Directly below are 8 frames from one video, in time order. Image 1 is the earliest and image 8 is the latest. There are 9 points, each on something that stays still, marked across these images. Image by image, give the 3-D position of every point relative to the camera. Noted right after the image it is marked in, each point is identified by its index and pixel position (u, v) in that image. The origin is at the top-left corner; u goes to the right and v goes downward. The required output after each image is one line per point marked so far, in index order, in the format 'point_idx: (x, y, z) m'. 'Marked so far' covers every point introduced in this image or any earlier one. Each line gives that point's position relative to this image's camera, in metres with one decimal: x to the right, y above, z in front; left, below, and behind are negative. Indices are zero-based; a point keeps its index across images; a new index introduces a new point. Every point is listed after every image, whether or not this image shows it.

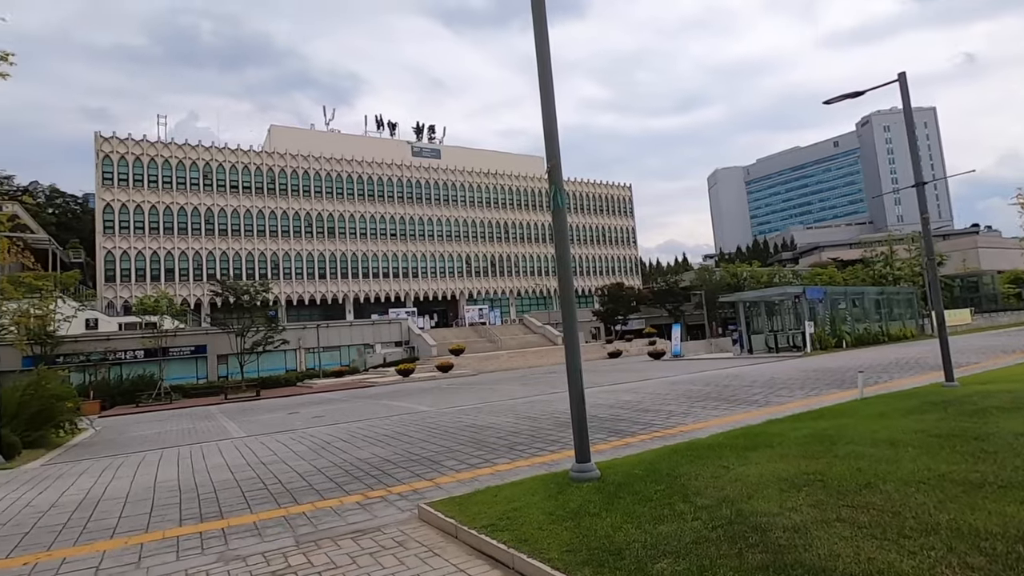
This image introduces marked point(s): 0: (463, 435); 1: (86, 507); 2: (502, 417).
0: (-1.1, -3.3, +12.4) m
1: (-6.2, -3.2, +8.2) m
2: (-0.2, -3.4, +14.7) m
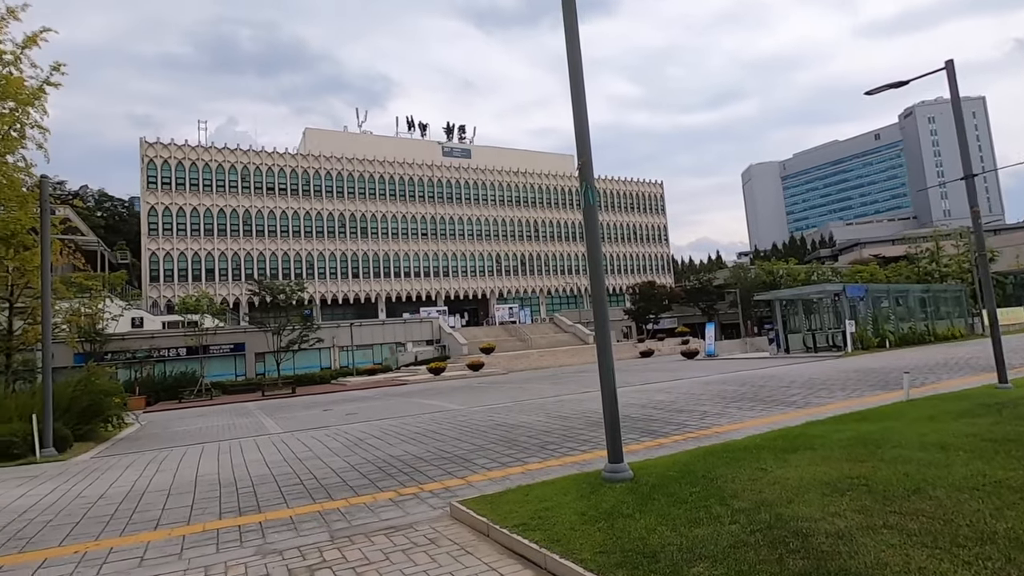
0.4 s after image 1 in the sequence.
0: (-0.4, -3.2, +12.4) m
1: (-5.7, -3.2, +8.5) m
2: (+0.6, -3.4, +14.7) m
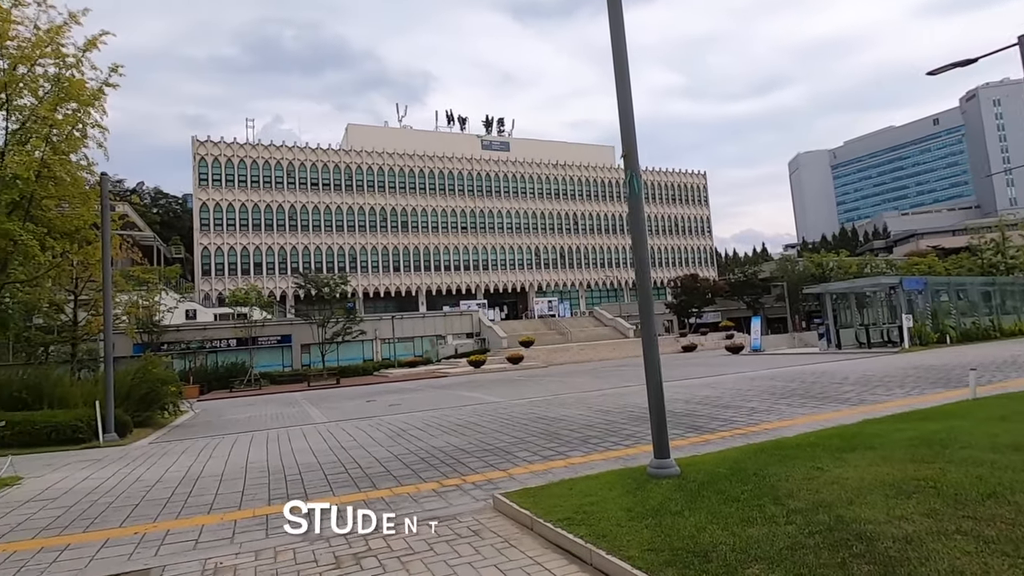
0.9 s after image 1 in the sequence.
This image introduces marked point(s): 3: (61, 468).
0: (+0.5, -3.1, +12.4) m
1: (-5.1, -3.1, +8.8) m
2: (+1.6, -3.2, +14.6) m
3: (-8.7, -3.4, +10.7) m
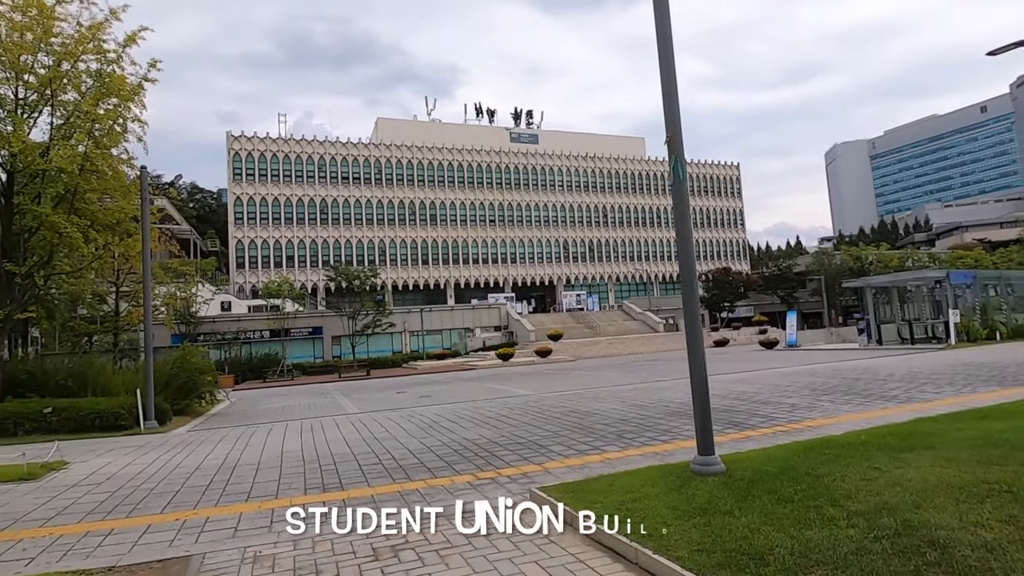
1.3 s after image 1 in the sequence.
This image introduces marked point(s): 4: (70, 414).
0: (+1.2, -2.9, +12.2) m
1: (-4.5, -2.9, +8.9) m
2: (+2.5, -3.0, +14.3) m
3: (-8.0, -3.3, +11.0) m
4: (-11.2, -3.2, +14.2) m
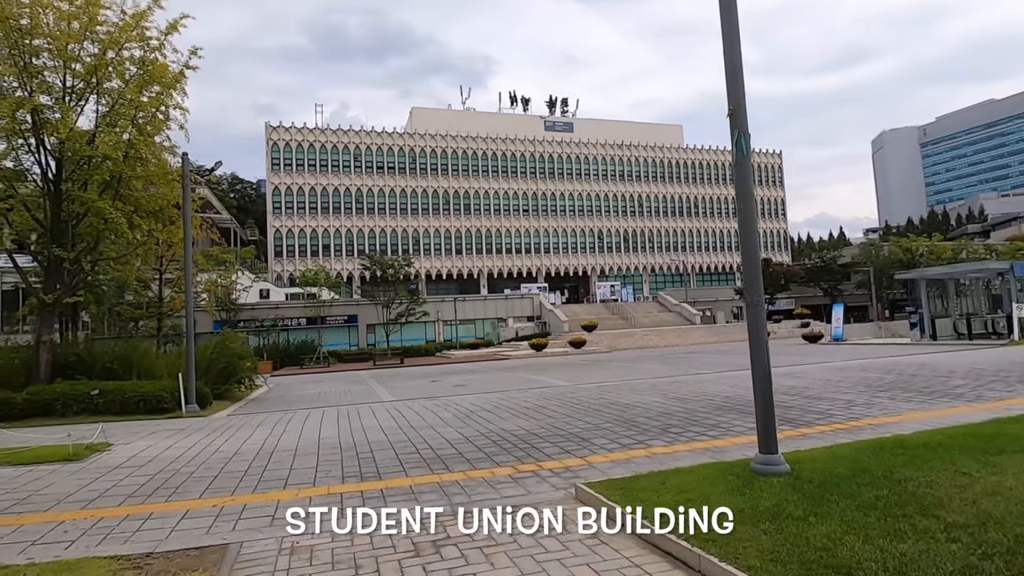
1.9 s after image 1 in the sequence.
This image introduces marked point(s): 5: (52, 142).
0: (+2.1, -2.6, +11.8) m
1: (-3.9, -2.7, +8.8) m
2: (+3.4, -2.7, +13.9) m
3: (-7.3, -2.9, +11.1) m
4: (-10.3, -2.8, +14.5) m
5: (-13.0, +4.2, +15.8) m
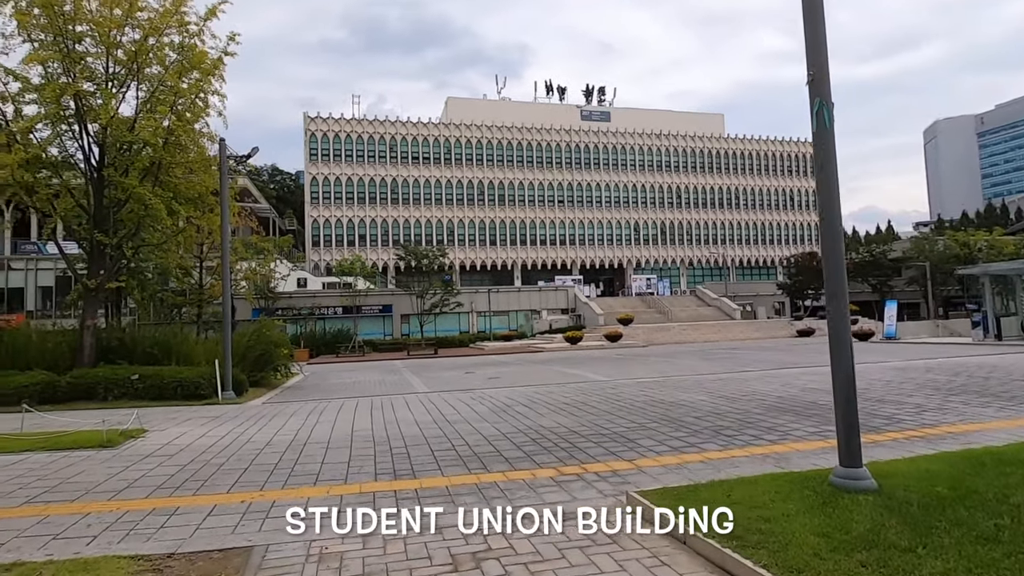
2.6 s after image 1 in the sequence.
0: (+2.8, -2.4, +11.2) m
1: (-3.3, -2.4, +8.5) m
2: (+4.3, -2.5, +13.1) m
3: (-6.5, -2.7, +11.0) m
4: (-9.3, -2.4, +14.6) m
5: (-11.8, +4.6, +15.9) m
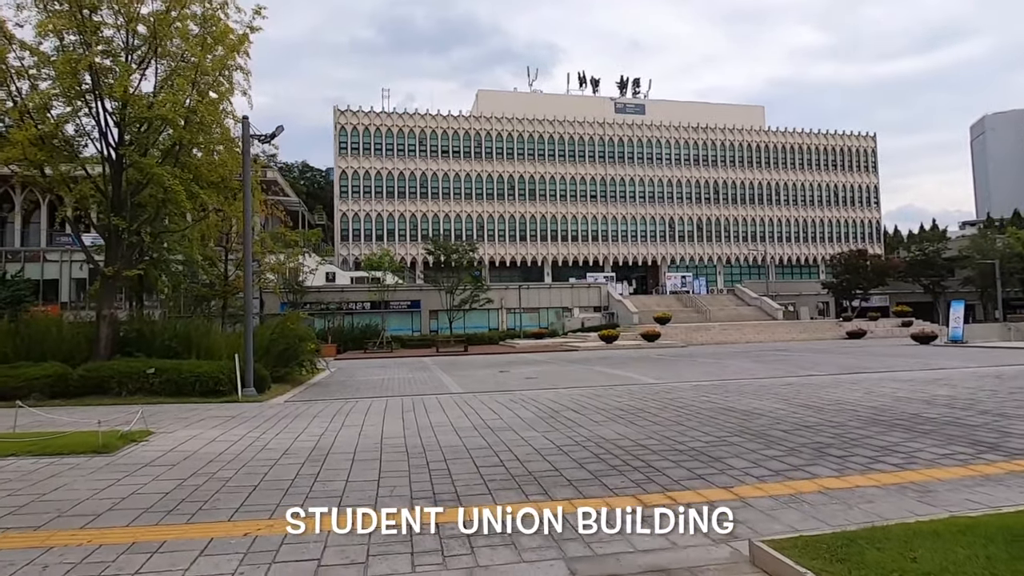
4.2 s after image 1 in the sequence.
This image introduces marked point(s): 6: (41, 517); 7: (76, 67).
0: (+3.7, -2.3, +9.6) m
1: (-2.5, -2.2, +7.2) m
2: (+5.3, -2.3, +11.5) m
3: (-5.6, -2.4, +9.9) m
4: (-8.2, -2.1, +13.6) m
5: (-10.7, +4.9, +15.0) m
6: (-4.3, -2.1, +5.2) m
7: (-10.7, +5.4, +13.8) m
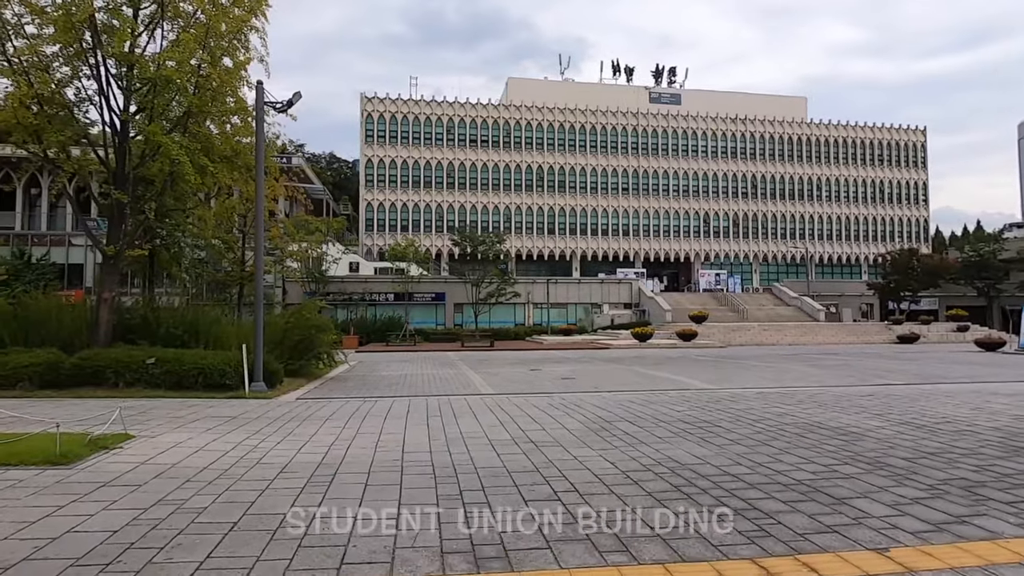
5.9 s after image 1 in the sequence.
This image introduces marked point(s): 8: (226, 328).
0: (+4.4, -2.2, +7.8) m
1: (-2.0, -2.0, +5.7) m
2: (+6.0, -2.2, +9.6) m
3: (-4.9, -2.1, +8.5) m
4: (-7.4, -1.7, +12.2) m
5: (-9.6, +5.4, +13.7) m
6: (-3.8, -1.8, +3.7) m
7: (-9.7, +5.9, +12.5) m
8: (-7.5, -1.0, +14.7) m
